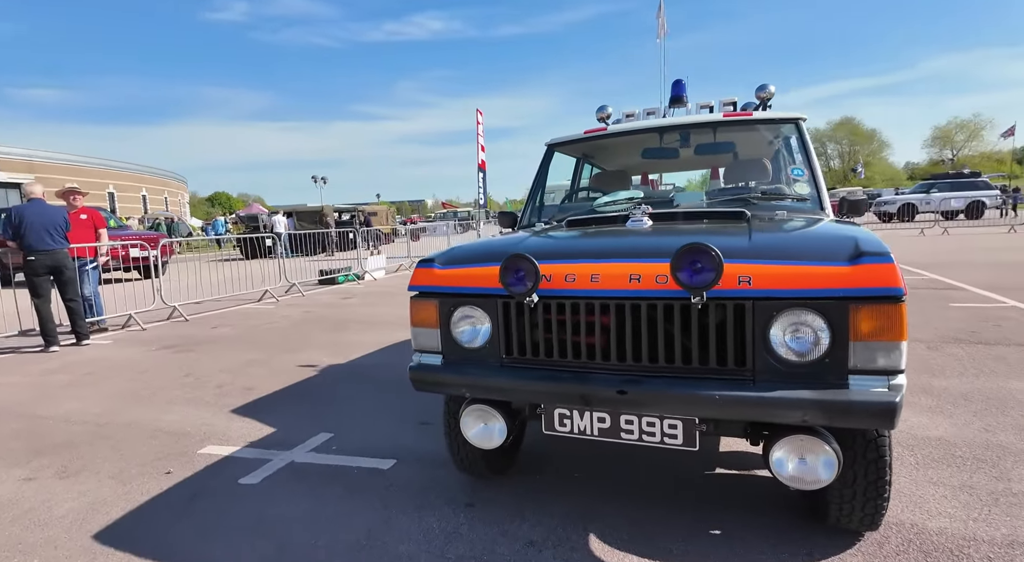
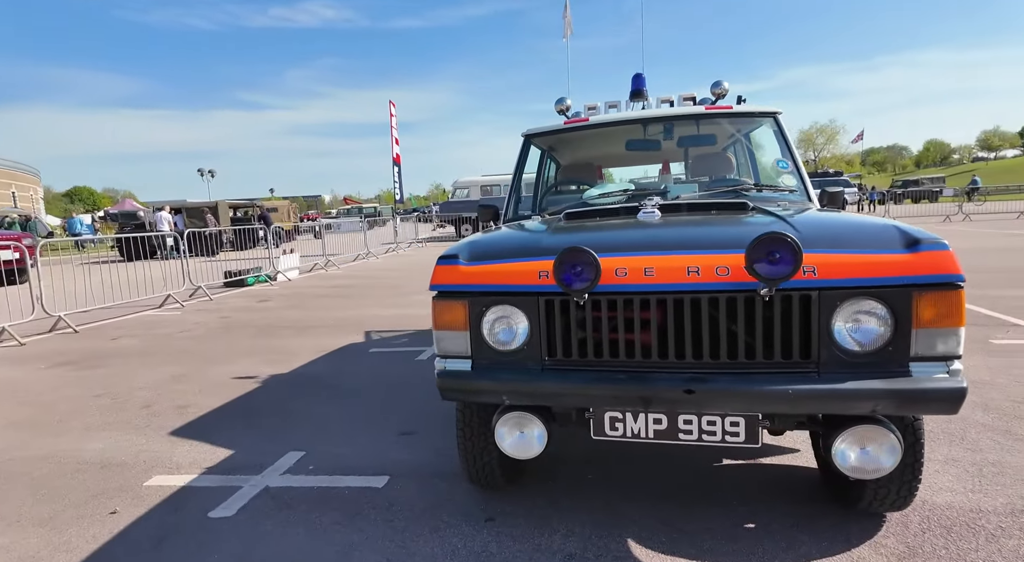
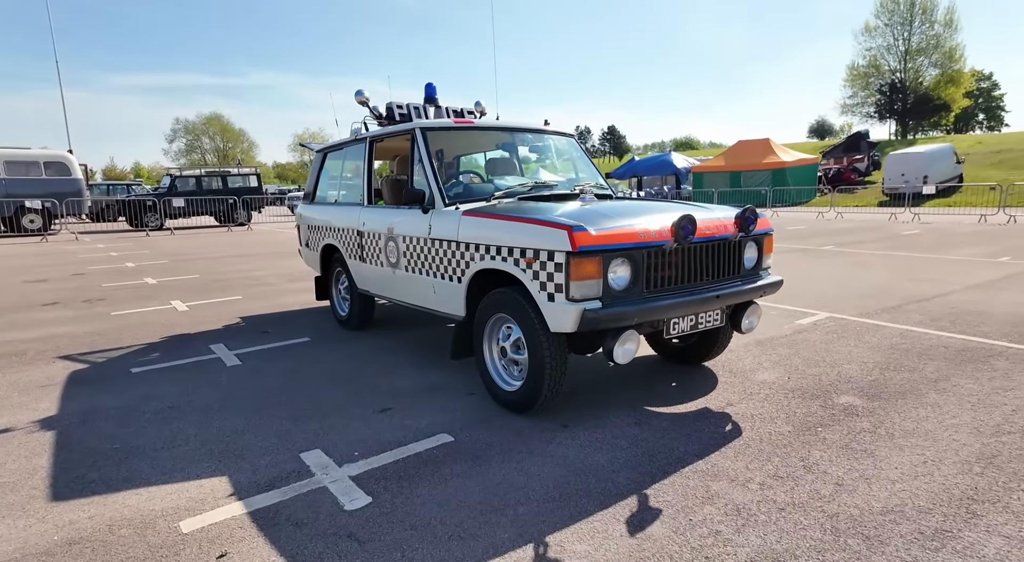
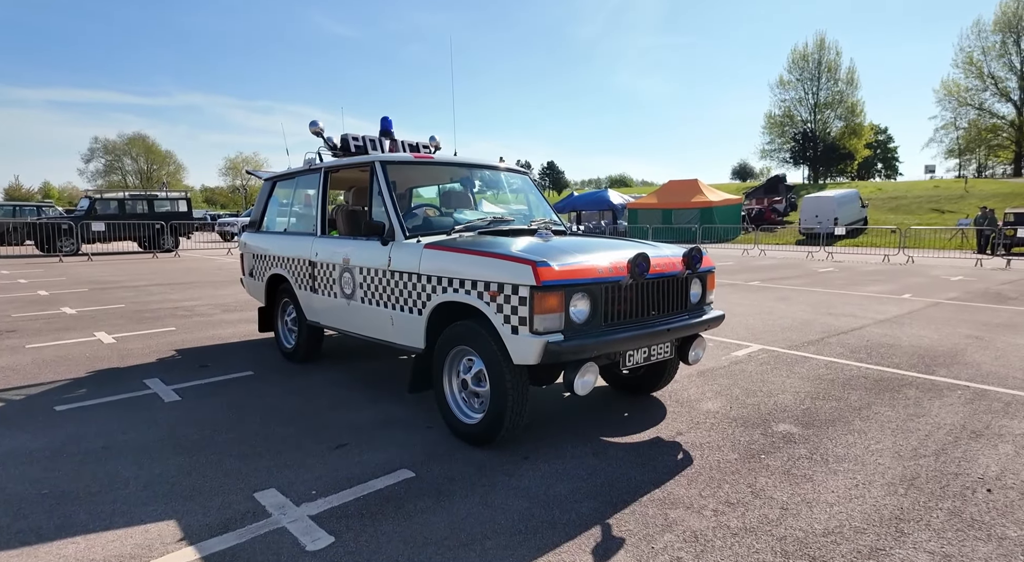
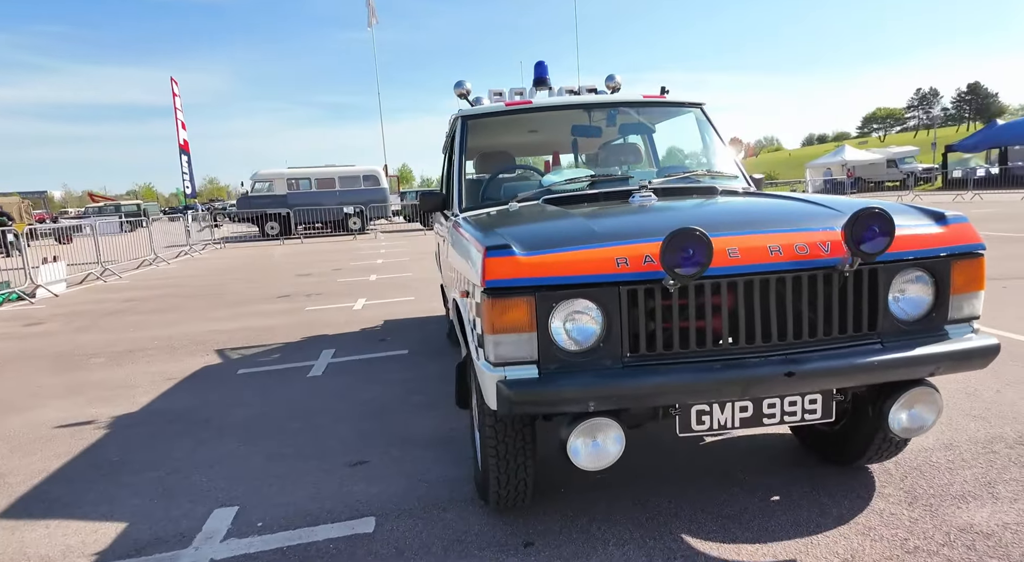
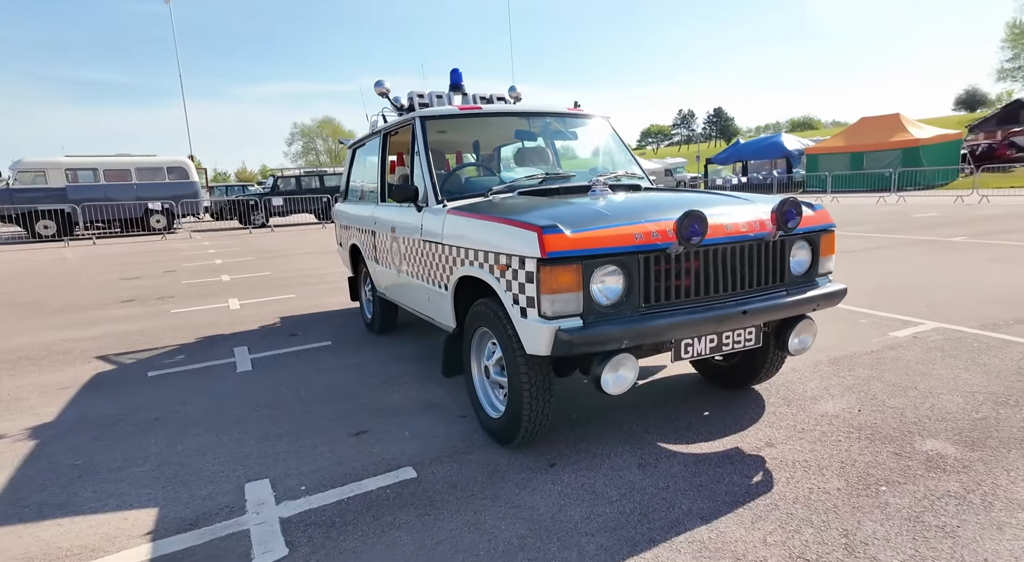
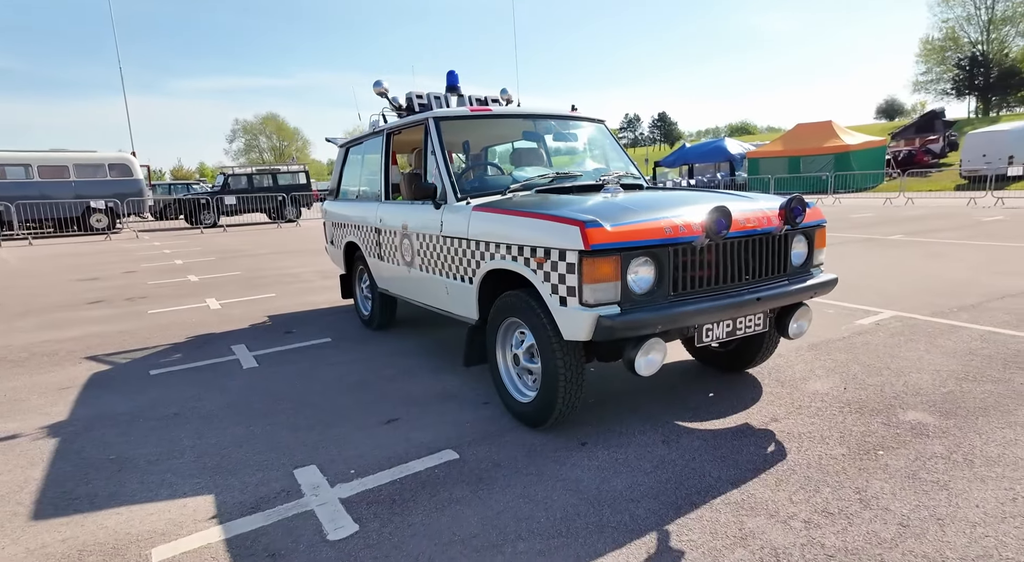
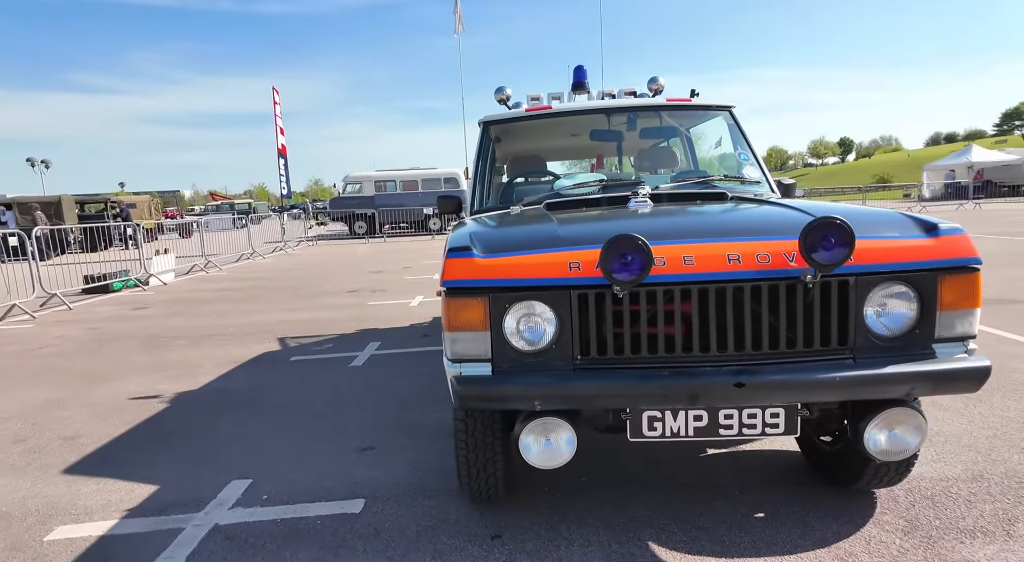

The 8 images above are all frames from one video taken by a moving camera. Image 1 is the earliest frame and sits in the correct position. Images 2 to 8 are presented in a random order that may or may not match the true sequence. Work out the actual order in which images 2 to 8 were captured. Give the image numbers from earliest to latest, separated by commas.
2, 8, 5, 6, 7, 3, 4
